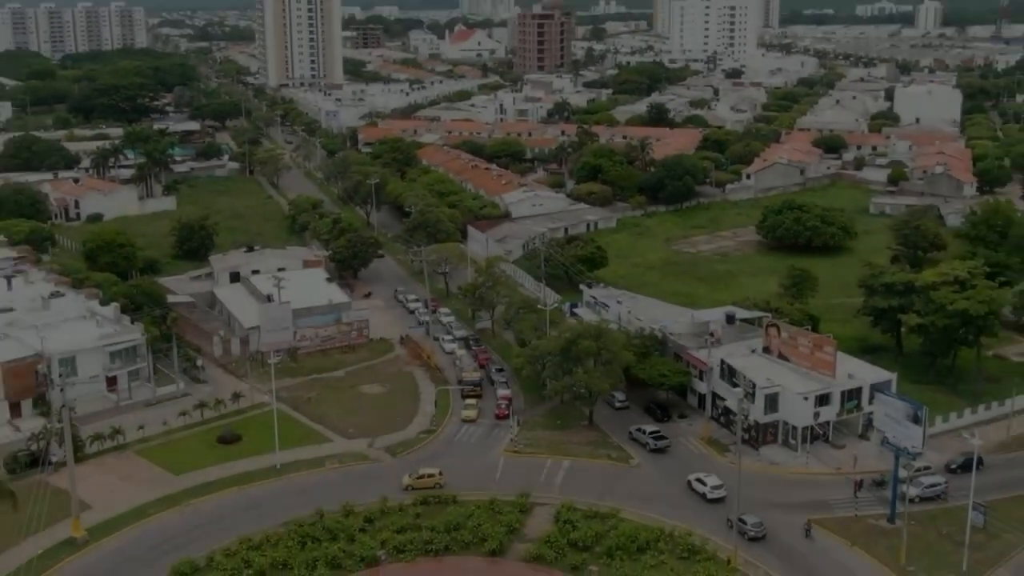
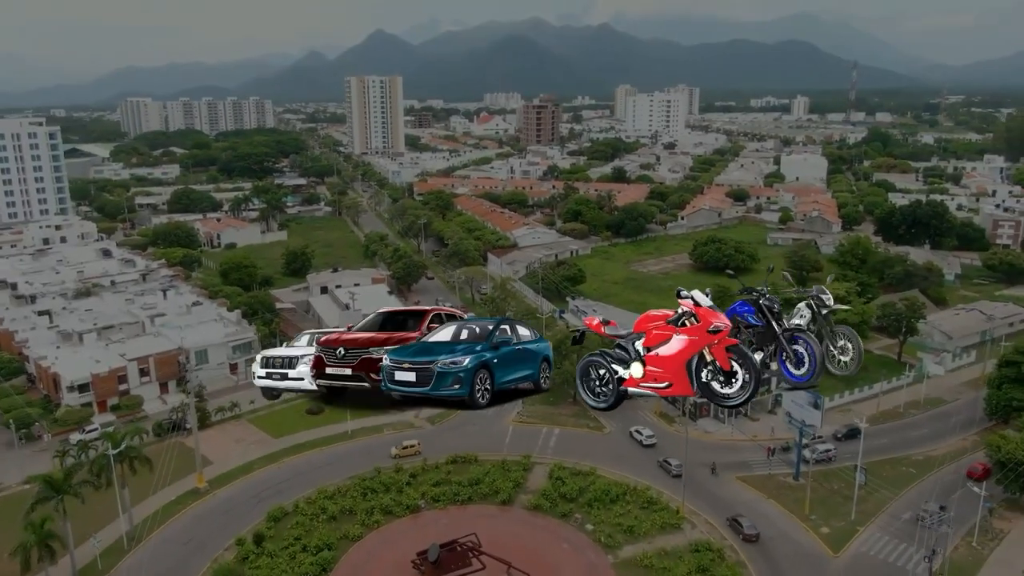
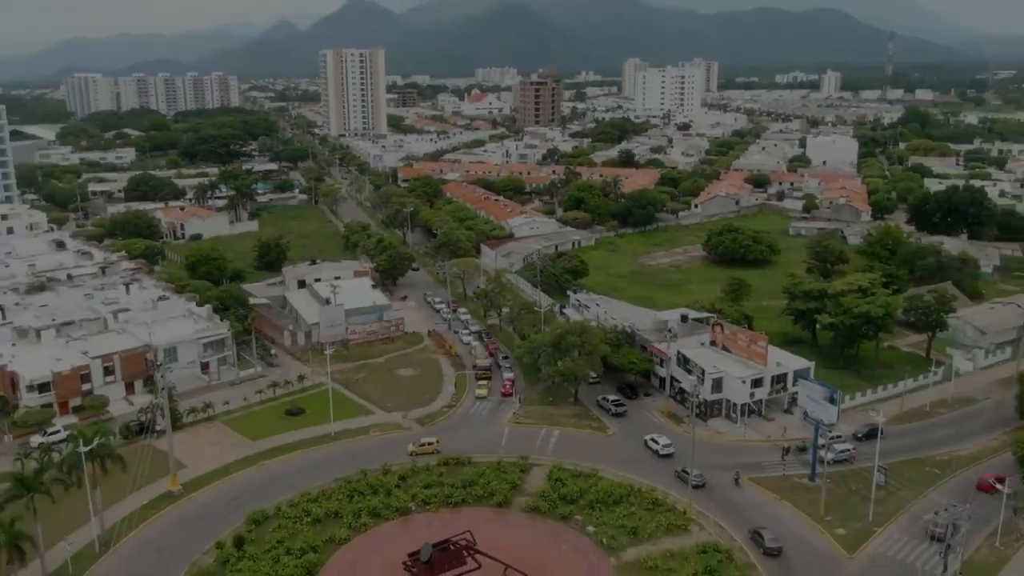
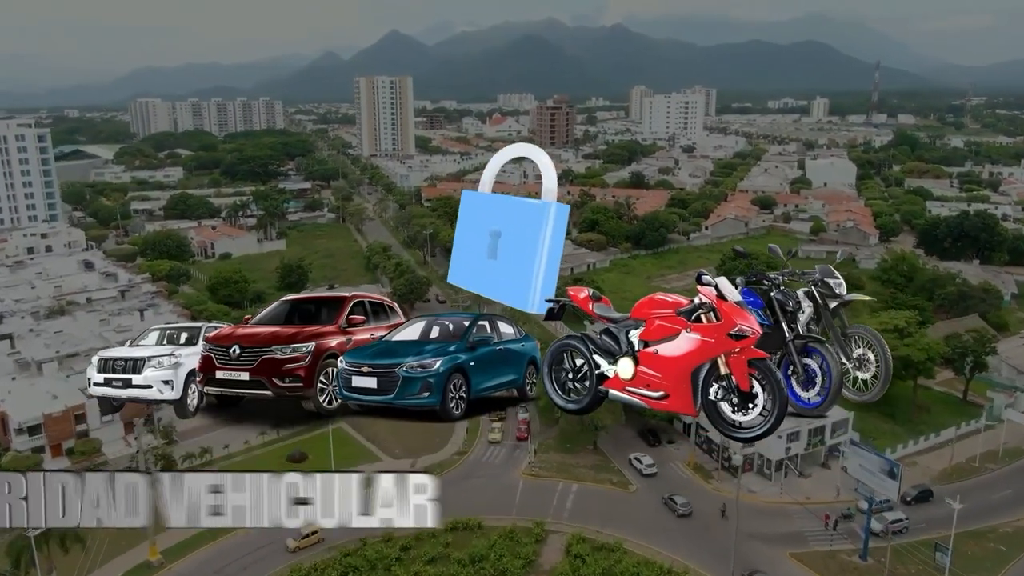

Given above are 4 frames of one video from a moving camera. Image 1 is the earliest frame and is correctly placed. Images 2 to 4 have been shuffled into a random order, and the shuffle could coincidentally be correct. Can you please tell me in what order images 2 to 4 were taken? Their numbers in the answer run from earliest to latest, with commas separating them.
3, 2, 4
